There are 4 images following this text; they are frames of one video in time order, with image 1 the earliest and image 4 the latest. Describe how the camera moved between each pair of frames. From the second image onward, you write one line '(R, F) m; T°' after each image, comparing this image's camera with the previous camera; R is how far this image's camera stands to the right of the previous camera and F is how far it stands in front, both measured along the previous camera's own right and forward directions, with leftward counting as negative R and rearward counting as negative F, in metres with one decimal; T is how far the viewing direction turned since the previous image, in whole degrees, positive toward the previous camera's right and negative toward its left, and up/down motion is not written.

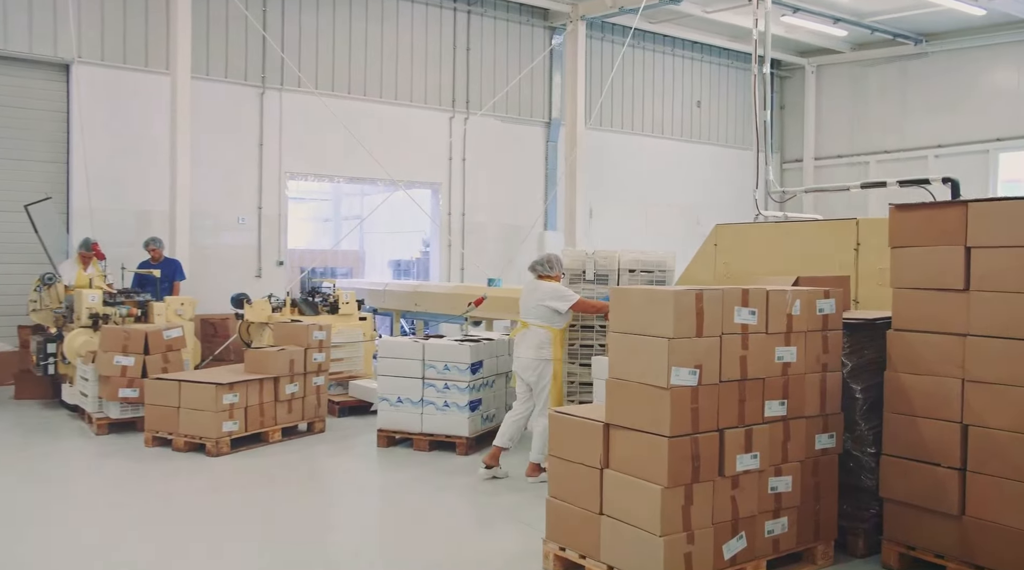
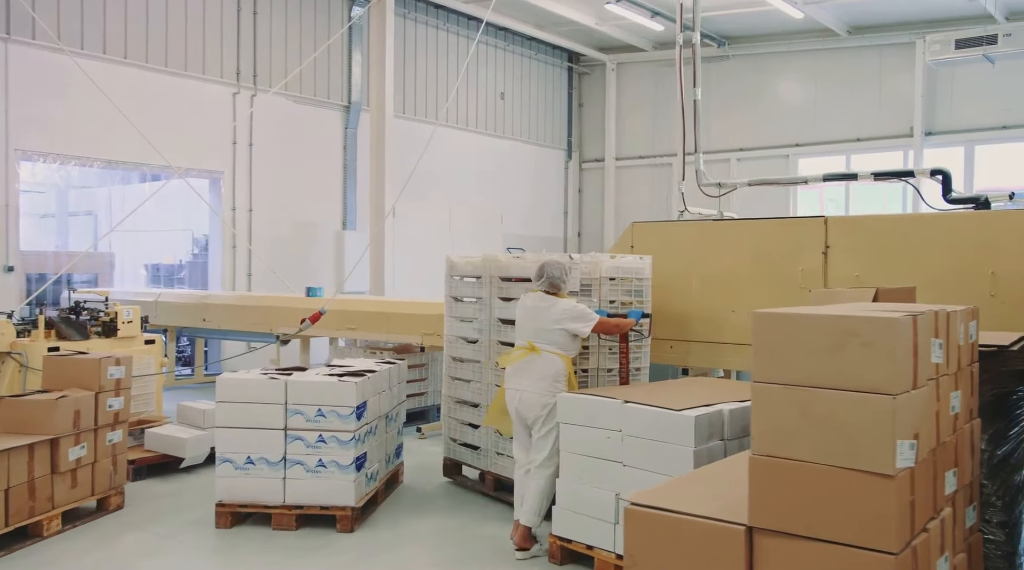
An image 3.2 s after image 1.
(-0.8, +1.5) m; +17°
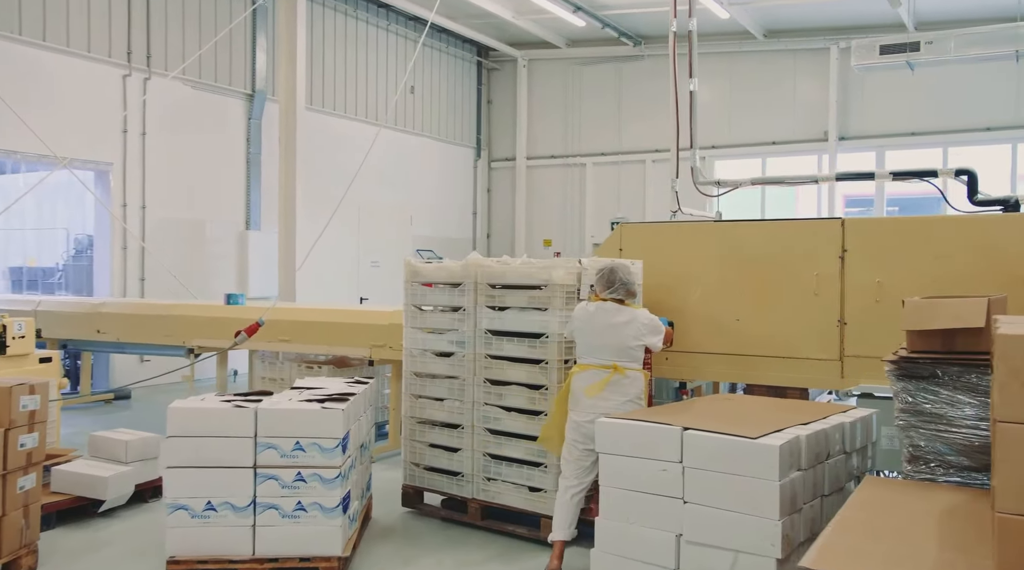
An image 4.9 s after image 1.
(-0.6, +0.6) m; +9°
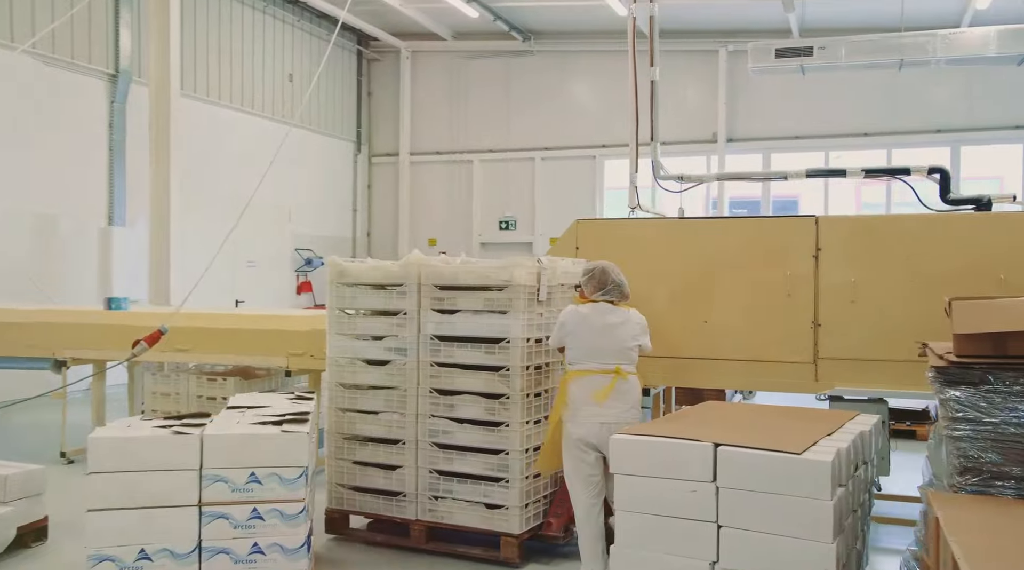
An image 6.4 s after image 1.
(-0.5, +0.5) m; +10°
